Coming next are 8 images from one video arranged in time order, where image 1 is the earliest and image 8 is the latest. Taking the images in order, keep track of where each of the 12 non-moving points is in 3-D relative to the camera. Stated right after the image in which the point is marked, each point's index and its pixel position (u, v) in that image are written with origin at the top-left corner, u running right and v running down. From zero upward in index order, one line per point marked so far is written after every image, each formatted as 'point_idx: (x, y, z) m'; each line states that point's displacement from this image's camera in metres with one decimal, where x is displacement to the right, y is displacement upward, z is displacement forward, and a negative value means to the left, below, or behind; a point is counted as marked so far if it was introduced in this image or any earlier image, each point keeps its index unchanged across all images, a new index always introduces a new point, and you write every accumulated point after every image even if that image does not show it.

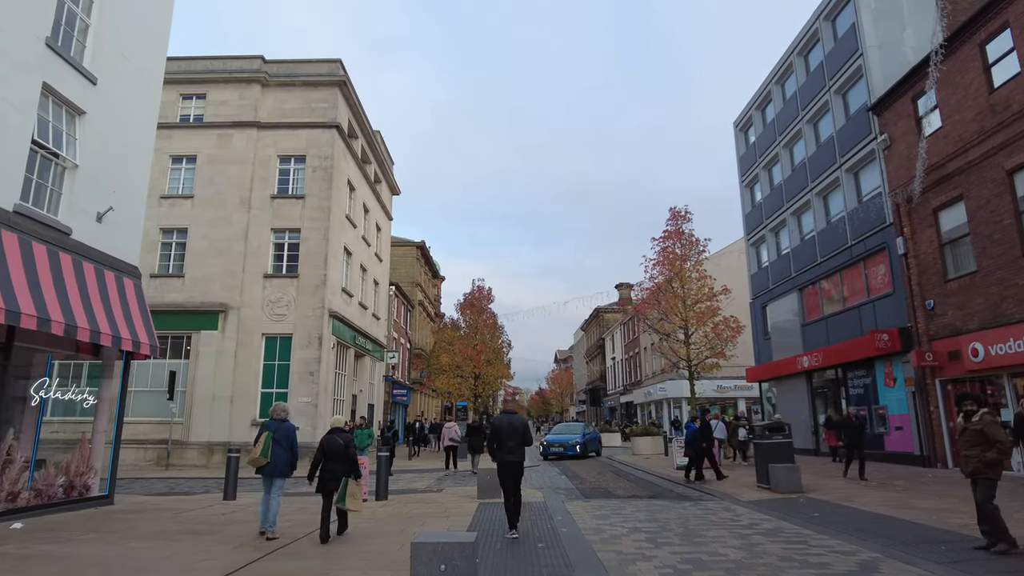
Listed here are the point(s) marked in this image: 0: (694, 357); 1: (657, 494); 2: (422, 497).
0: (+5.7, -2.1, +19.9) m
1: (+2.8, -3.9, +12.1) m
2: (-1.8, -4.1, +12.4) m
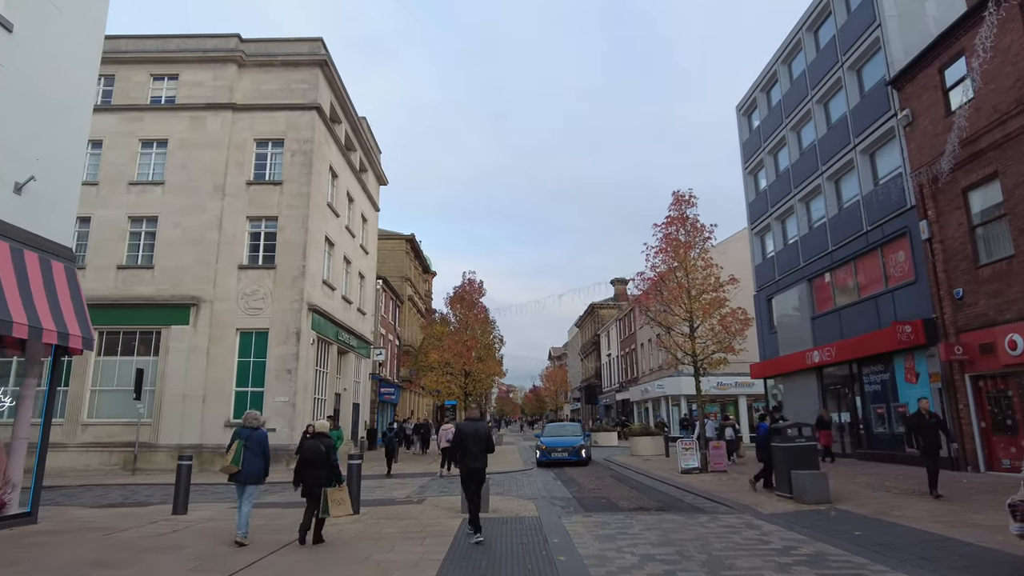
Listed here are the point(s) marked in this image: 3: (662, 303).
0: (+5.5, -1.8, +18.5) m
1: (+2.6, -3.7, +10.6) m
2: (-2.0, -3.8, +10.9) m
3: (+4.5, -0.4, +18.9) m
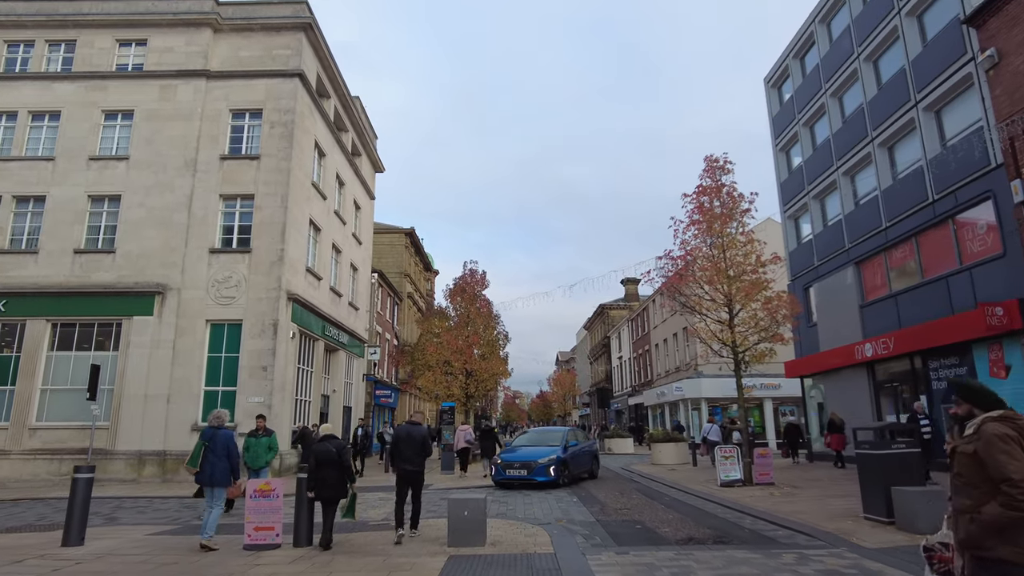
0: (+5.6, -1.3, +15.7) m
1: (+2.7, -3.1, +7.9) m
2: (-1.9, -3.3, +8.2) m
3: (+4.7, +0.1, +16.1) m
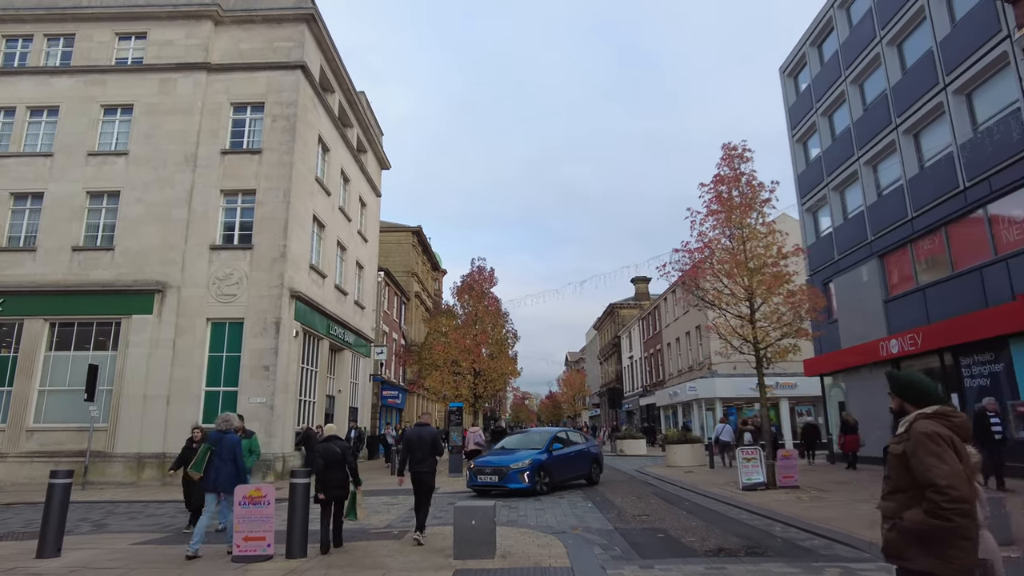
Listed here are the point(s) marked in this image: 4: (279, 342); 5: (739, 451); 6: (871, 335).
0: (+5.9, -1.2, +14.9) m
1: (+2.8, -2.9, +7.1) m
2: (-1.8, -3.1, +7.5) m
3: (+4.9, +0.3, +15.4) m
4: (-7.0, -1.6, +19.3) m
5: (+4.9, -3.5, +13.8) m
6: (+11.0, -1.5, +19.7) m
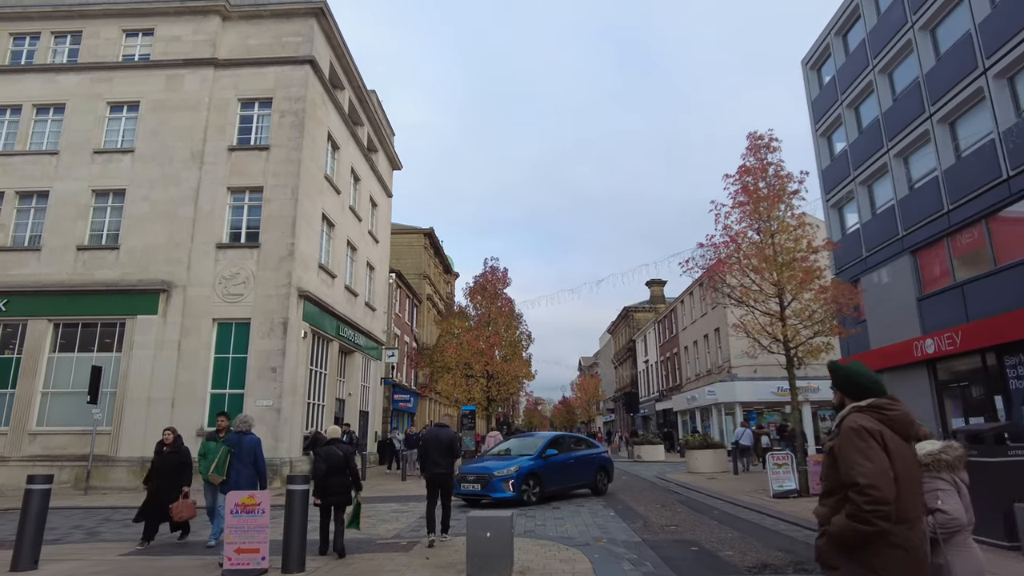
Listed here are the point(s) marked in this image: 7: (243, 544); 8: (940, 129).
0: (+6.2, -1.1, +14.1) m
1: (+3.0, -2.8, +6.4) m
2: (-1.6, -3.0, +6.9) m
3: (+5.2, +0.3, +14.6) m
4: (-6.6, -1.6, +18.7) m
5: (+5.2, -3.4, +12.9) m
6: (+11.5, -1.4, +18.7) m
7: (-2.8, -2.7, +6.7) m
8: (+11.4, +4.2, +17.0) m
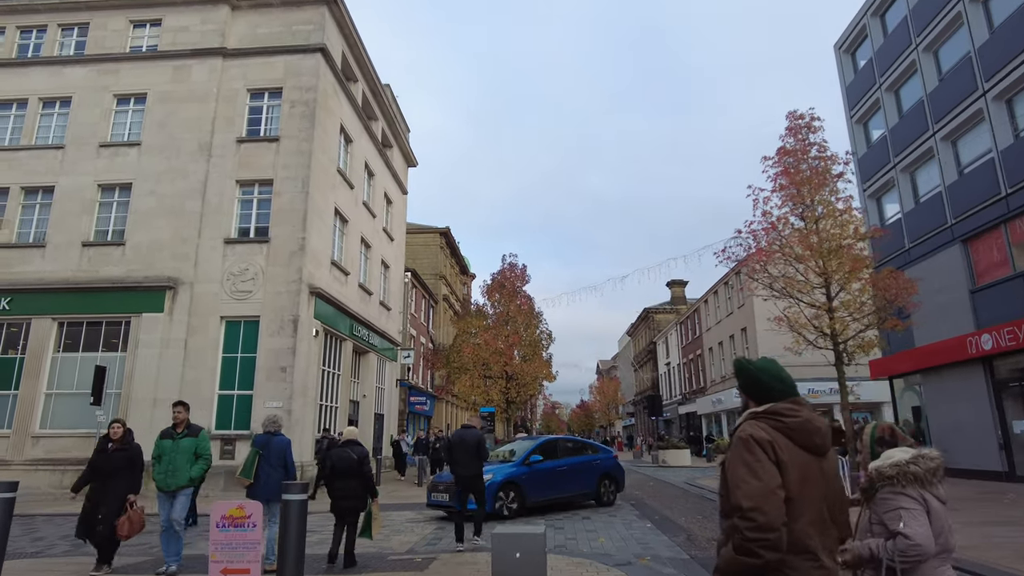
0: (+6.7, -0.9, +12.9) m
1: (+3.3, -2.5, +5.3) m
2: (-1.3, -2.8, +5.9) m
3: (+5.7, +0.6, +13.4) m
4: (-6.0, -1.5, +17.9) m
5: (+5.6, -3.2, +11.8) m
6: (+12.0, -1.2, +17.4) m
7: (-2.5, -2.5, +5.7) m
8: (+11.9, +4.4, +15.7) m
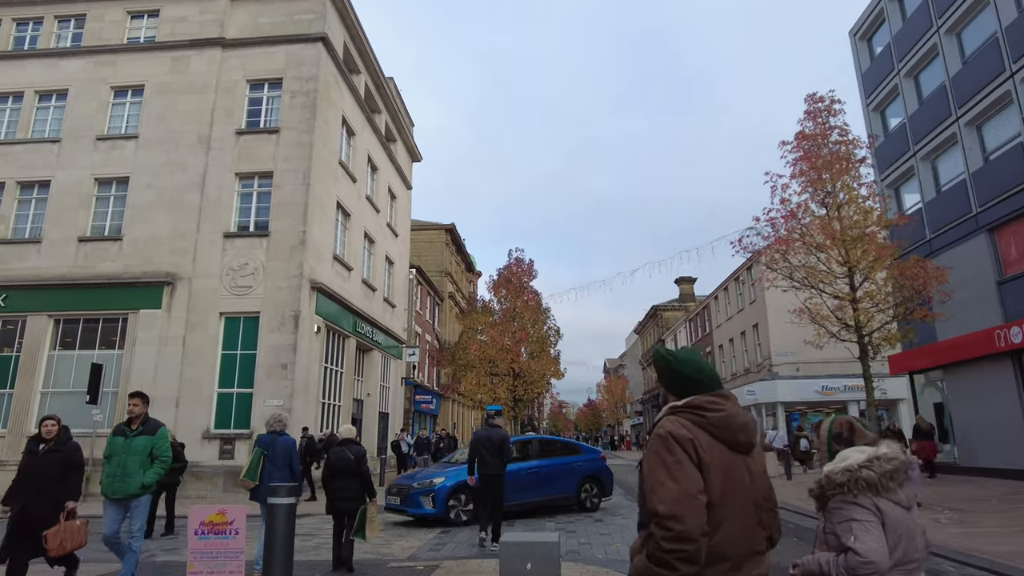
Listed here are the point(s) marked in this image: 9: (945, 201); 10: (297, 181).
0: (+6.8, -0.7, +12.3) m
1: (+3.4, -2.3, +4.7) m
2: (-1.2, -2.6, +5.3) m
3: (+5.8, +0.7, +12.8) m
4: (-5.8, -1.4, +17.4) m
5: (+5.8, -3.0, +11.2) m
6: (+12.2, -1.0, +16.7) m
7: (-2.4, -2.3, +5.2) m
8: (+12.0, +4.7, +15.0) m
9: (+12.4, +2.5, +18.3) m
10: (-6.3, +3.1, +18.8) m
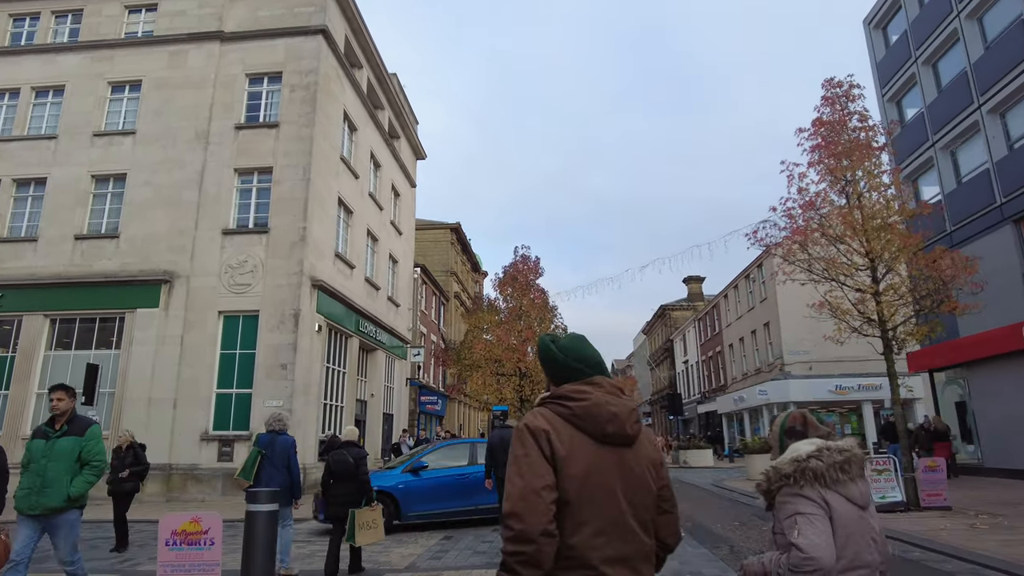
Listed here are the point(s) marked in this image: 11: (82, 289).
0: (+6.9, -0.5, +11.7) m
1: (+3.4, -2.2, +4.1) m
2: (-1.1, -2.5, +4.8) m
3: (+5.9, +0.9, +12.2) m
4: (-5.7, -1.3, +16.9) m
5: (+5.9, -2.9, +10.6) m
6: (+12.4, -0.8, +16.1) m
7: (-2.4, -2.2, +4.7) m
8: (+12.1, +4.8, +14.4) m
9: (+12.5, +2.6, +17.6) m
10: (-6.2, +3.2, +18.3) m
11: (-11.9, 0.0, +17.8) m
